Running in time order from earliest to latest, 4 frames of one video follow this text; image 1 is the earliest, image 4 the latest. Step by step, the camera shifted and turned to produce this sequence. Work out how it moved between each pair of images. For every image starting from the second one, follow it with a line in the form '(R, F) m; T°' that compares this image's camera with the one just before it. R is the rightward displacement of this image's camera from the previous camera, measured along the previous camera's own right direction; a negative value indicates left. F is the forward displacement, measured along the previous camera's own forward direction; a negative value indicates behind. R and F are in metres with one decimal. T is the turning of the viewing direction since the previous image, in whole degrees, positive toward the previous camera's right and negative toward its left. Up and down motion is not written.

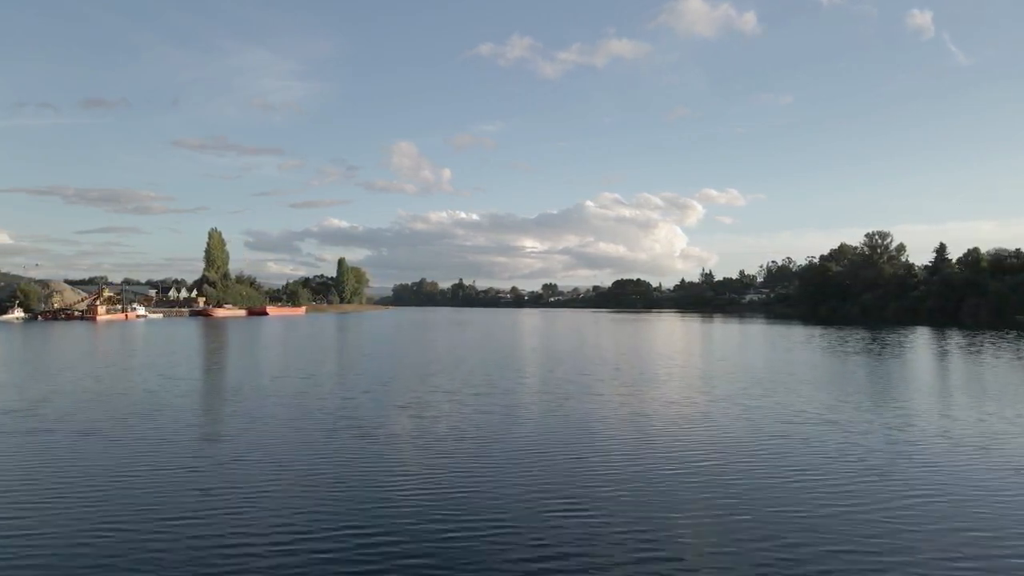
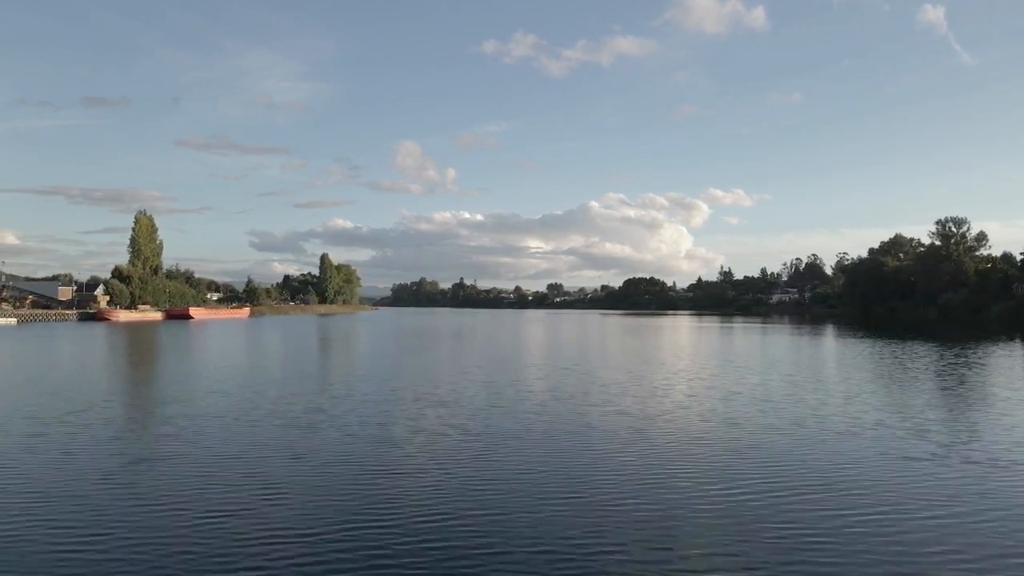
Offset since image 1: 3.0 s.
(+0.2, +5.2) m; 0°
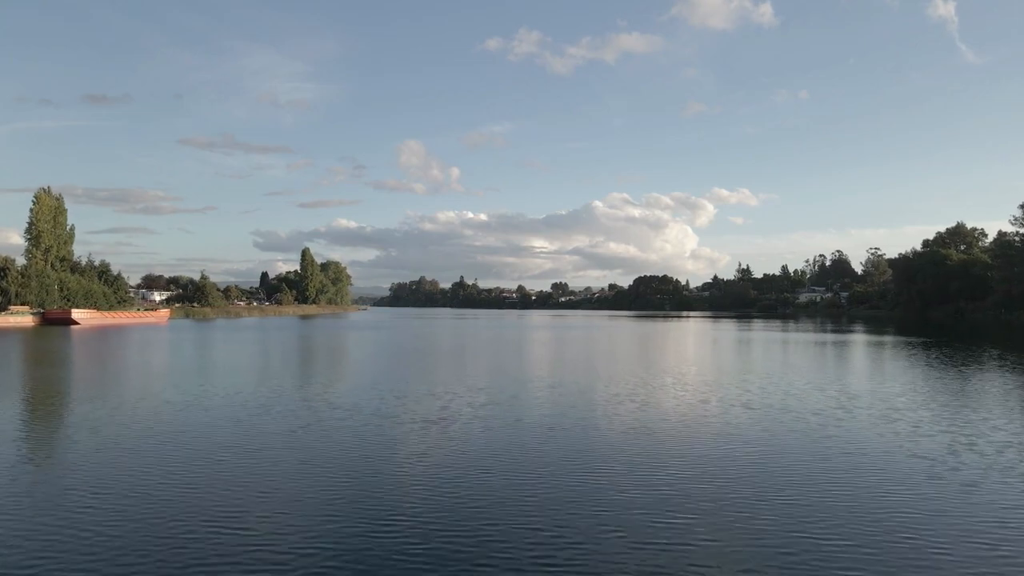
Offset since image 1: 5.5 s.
(+0.2, +4.4) m; 0°
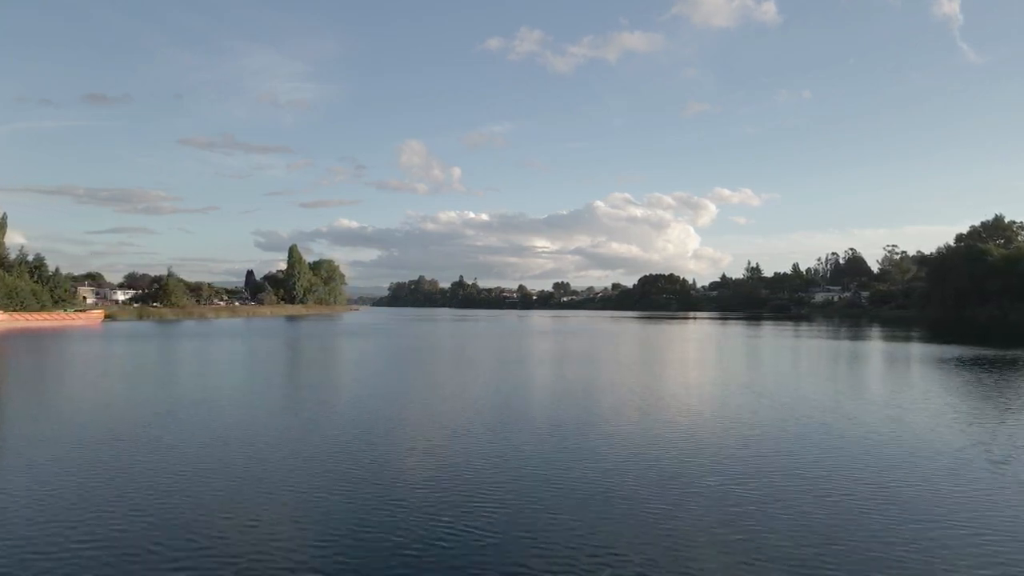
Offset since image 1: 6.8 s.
(+0.1, +2.3) m; 0°
